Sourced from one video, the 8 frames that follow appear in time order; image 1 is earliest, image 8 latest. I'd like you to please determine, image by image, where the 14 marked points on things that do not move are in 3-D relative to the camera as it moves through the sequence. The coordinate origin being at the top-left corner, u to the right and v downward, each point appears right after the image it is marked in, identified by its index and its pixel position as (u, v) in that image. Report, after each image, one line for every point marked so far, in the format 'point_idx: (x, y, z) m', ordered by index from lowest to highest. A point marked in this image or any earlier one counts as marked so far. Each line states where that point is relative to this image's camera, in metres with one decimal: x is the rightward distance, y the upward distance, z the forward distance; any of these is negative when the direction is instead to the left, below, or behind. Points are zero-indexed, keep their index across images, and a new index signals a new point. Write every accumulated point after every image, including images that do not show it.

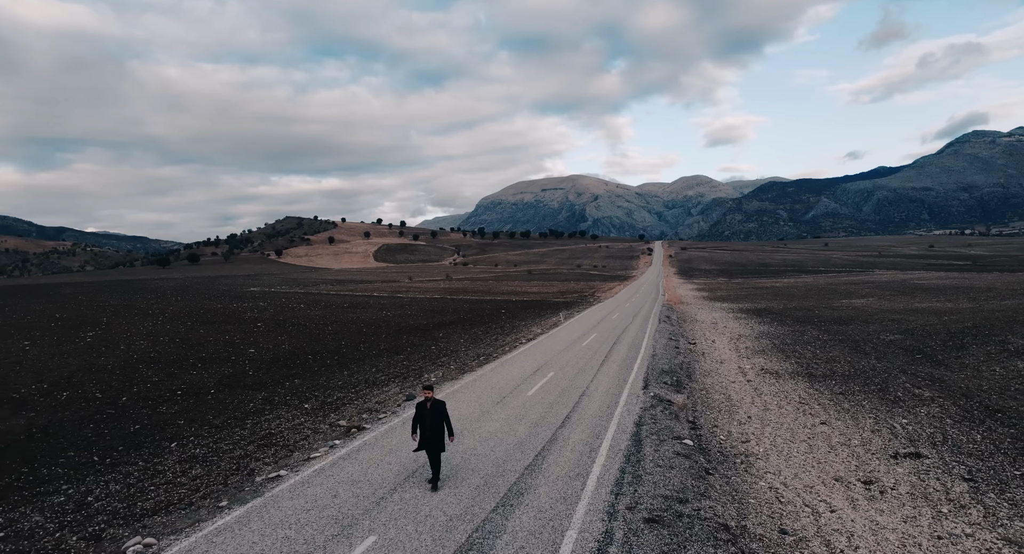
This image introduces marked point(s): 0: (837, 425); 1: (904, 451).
0: (+8.8, -4.0, +14.2) m
1: (+9.1, -4.1, +12.4) m
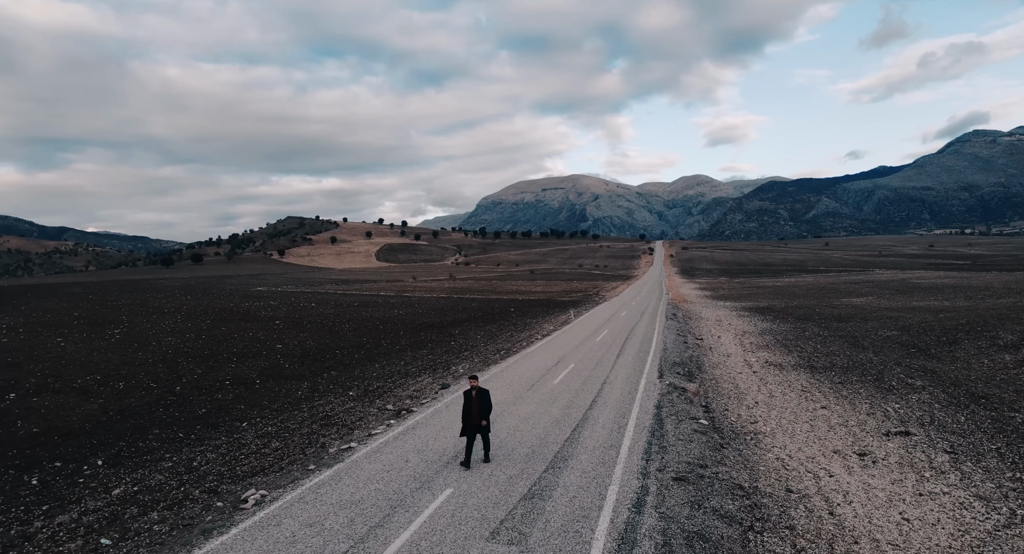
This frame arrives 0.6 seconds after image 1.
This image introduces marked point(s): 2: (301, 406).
0: (+9.7, -3.9, +15.8) m
1: (+10.0, -4.0, +13.9) m
2: (-6.6, -4.0, +16.8) m
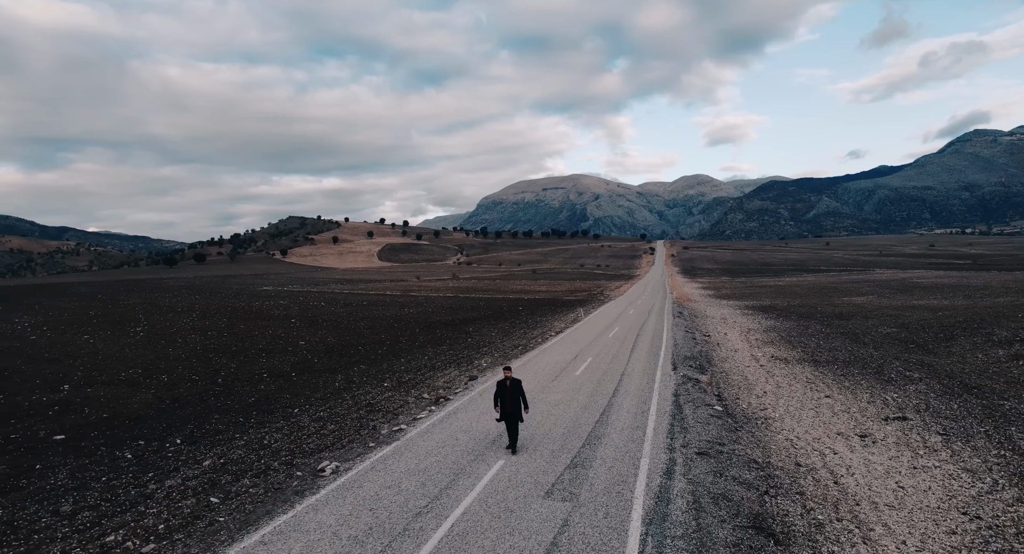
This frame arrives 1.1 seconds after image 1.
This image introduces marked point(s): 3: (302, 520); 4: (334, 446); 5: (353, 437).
0: (+10.5, -3.9, +17.1) m
1: (+10.9, -4.0, +15.2) m
2: (-5.7, -4.0, +18.1) m
3: (-3.3, -3.8, +8.3) m
4: (-4.1, -3.9, +12.3) m
5: (-3.9, -3.9, +12.9) m
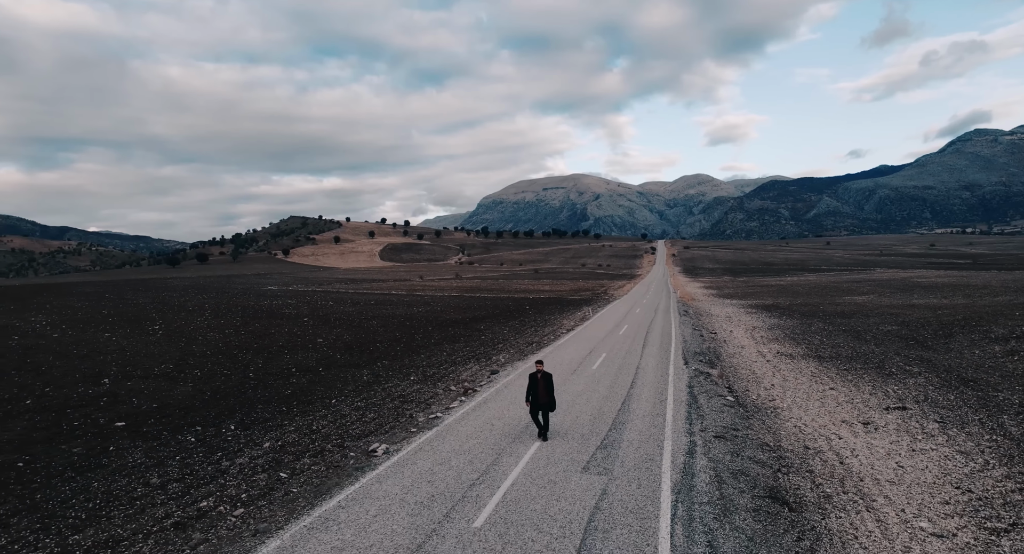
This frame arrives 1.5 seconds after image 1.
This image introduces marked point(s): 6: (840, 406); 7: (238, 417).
0: (+11.3, -3.8, +18.1) m
1: (+11.7, -3.9, +16.2) m
2: (-5.0, -3.9, +19.1) m
3: (-2.5, -3.7, +9.3) m
4: (-3.3, -3.9, +13.3) m
5: (-3.1, -3.9, +14.0) m
6: (+10.1, -3.9, +16.2) m
7: (-7.9, -4.0, +15.2) m
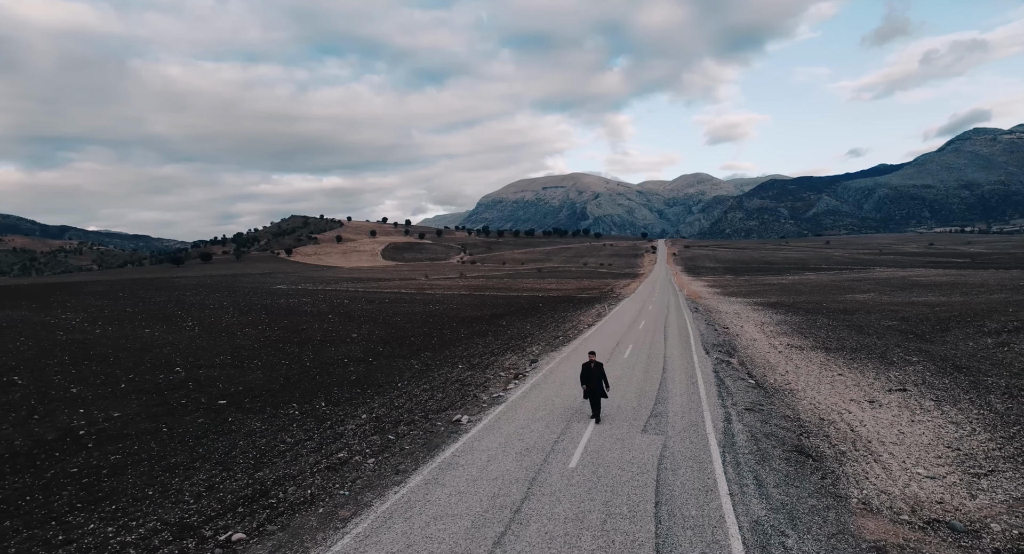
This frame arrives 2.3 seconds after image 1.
0: (+12.9, -3.8, +20.3) m
1: (+13.3, -3.8, +18.4) m
2: (-3.3, -3.9, +21.3) m
3: (-0.9, -3.7, +11.5) m
4: (-1.7, -3.8, +15.5) m
5: (-1.5, -3.8, +16.2) m
6: (+11.7, -3.8, +18.4) m
7: (-6.2, -3.9, +17.4) m
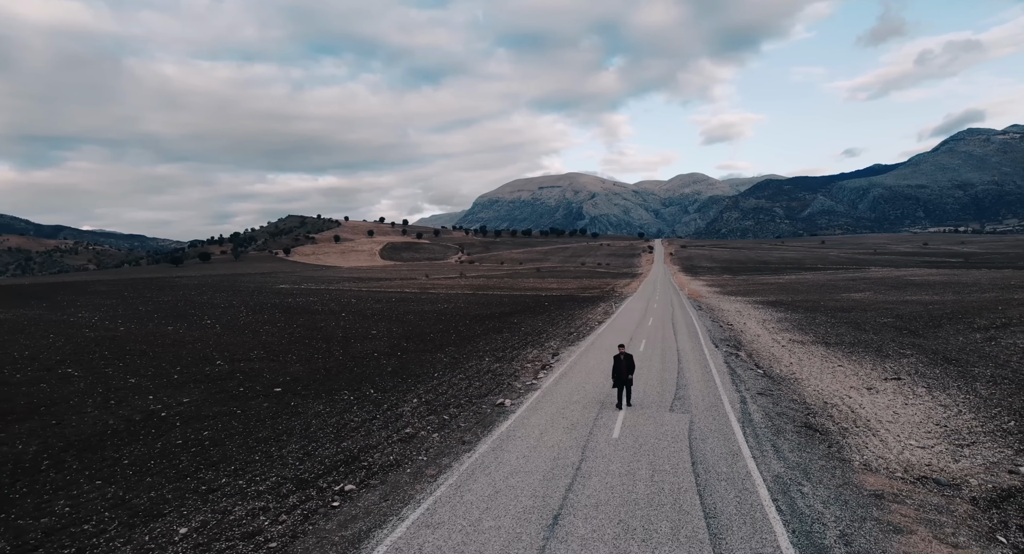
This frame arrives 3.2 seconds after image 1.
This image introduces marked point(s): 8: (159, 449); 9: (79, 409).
0: (+14.0, -3.7, +22.0) m
1: (+14.4, -3.8, +20.2) m
2: (-2.3, -3.8, +22.9) m
3: (+0.3, -3.6, +13.1) m
4: (-0.6, -3.8, +17.2) m
5: (-0.4, -3.7, +17.8) m
6: (+12.8, -3.8, +20.2) m
7: (-5.1, -3.9, +19.0) m
8: (-8.2, -4.0, +12.3) m
9: (-13.8, -4.2, +16.9) m
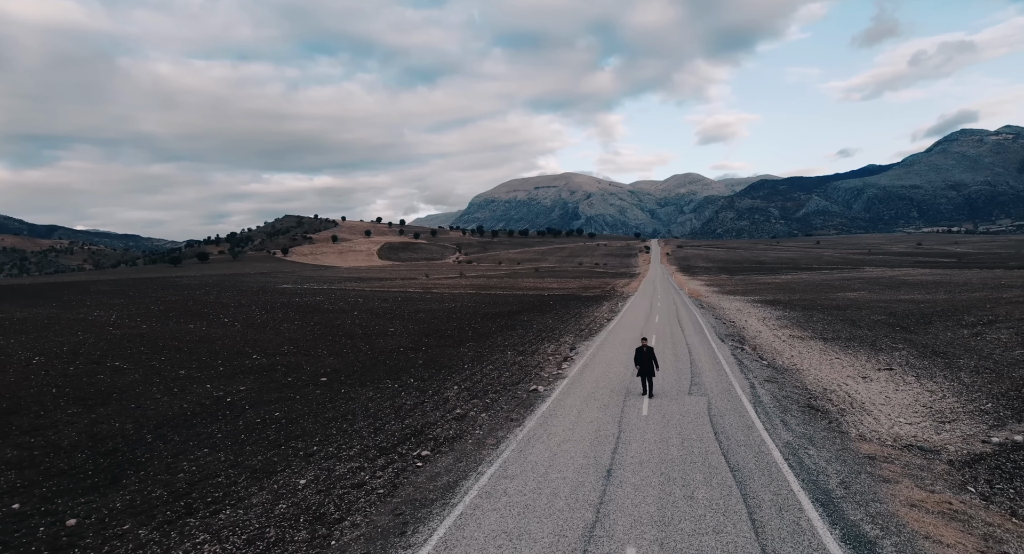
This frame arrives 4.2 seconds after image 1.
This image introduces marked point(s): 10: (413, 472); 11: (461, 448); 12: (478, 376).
0: (+15.0, -3.7, +23.9) m
1: (+15.4, -3.8, +22.1) m
2: (-1.2, -3.8, +24.7) m
3: (+1.3, -3.6, +14.9) m
4: (+0.5, -3.7, +18.9) m
5: (+0.7, -3.7, +19.6) m
6: (+13.8, -3.8, +22.0) m
7: (-4.1, -3.8, +20.8) m
8: (-7.1, -4.0, +14.0) m
9: (-12.8, -4.1, +18.6) m
10: (-1.9, -3.8, +10.4) m
11: (-1.1, -3.8, +11.7) m
12: (-1.3, -3.7, +19.7) m
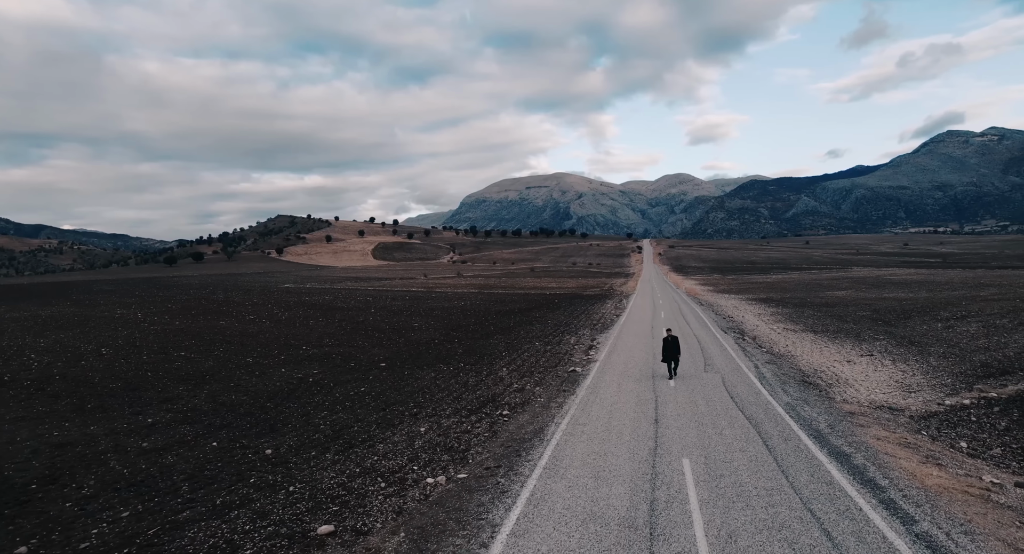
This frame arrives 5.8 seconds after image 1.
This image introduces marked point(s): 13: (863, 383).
0: (+16.5, -3.6, +27.3) m
1: (+17.0, -3.7, +25.5) m
2: (+0.2, -3.7, +27.9) m
3: (+3.0, -3.5, +18.1) m
4: (+2.0, -3.6, +22.1) m
5: (+2.2, -3.6, +22.8) m
6: (+15.3, -3.7, +25.4) m
7: (-2.5, -3.8, +23.9) m
8: (-5.4, -3.9, +17.1) m
9: (-11.2, -4.1, +21.6) m
10: (-0.2, -3.7, +13.5) m
11: (+0.6, -3.7, +14.9) m
12: (+0.3, -3.7, +22.9) m
13: (+12.6, -3.8, +18.9) m
